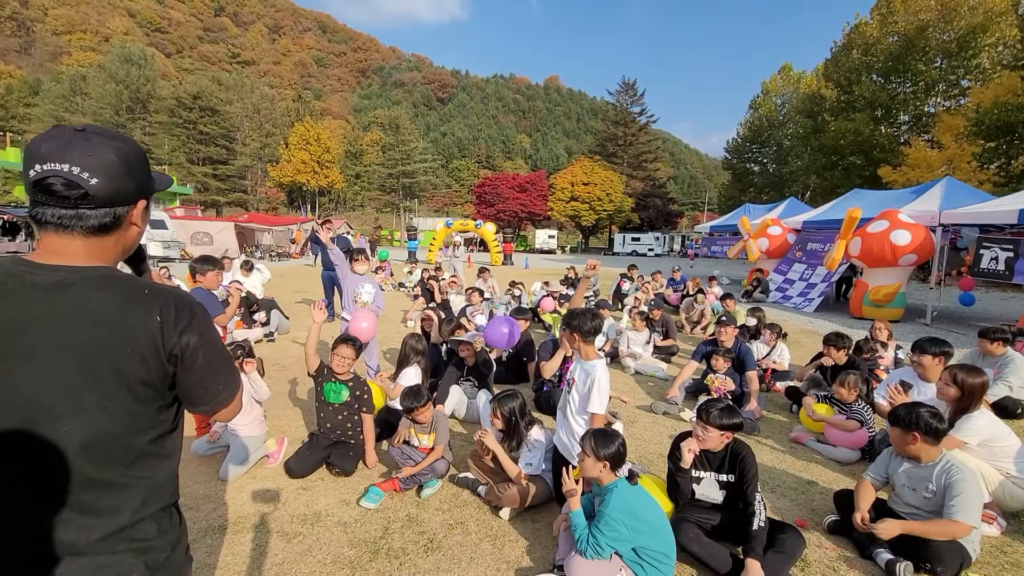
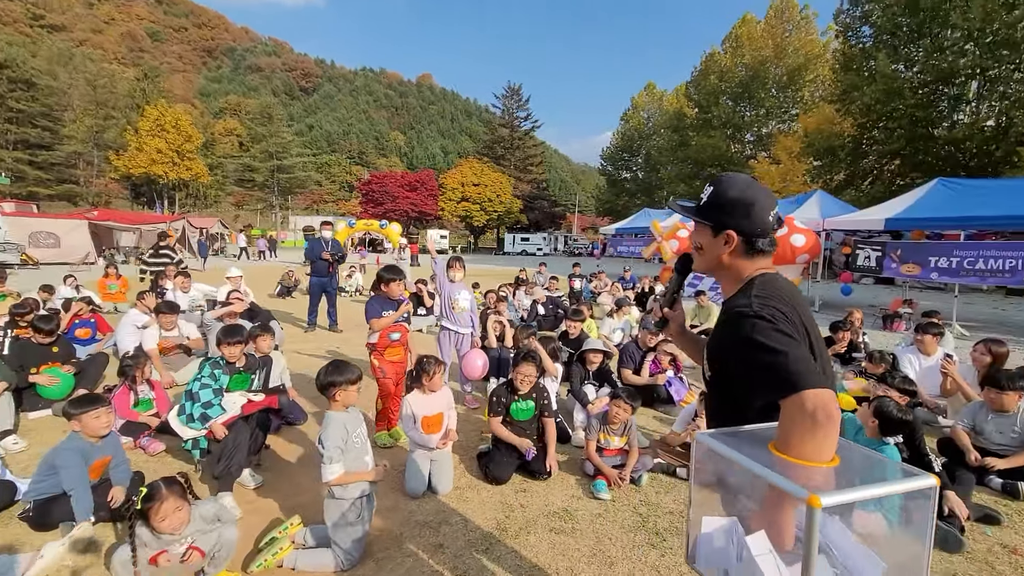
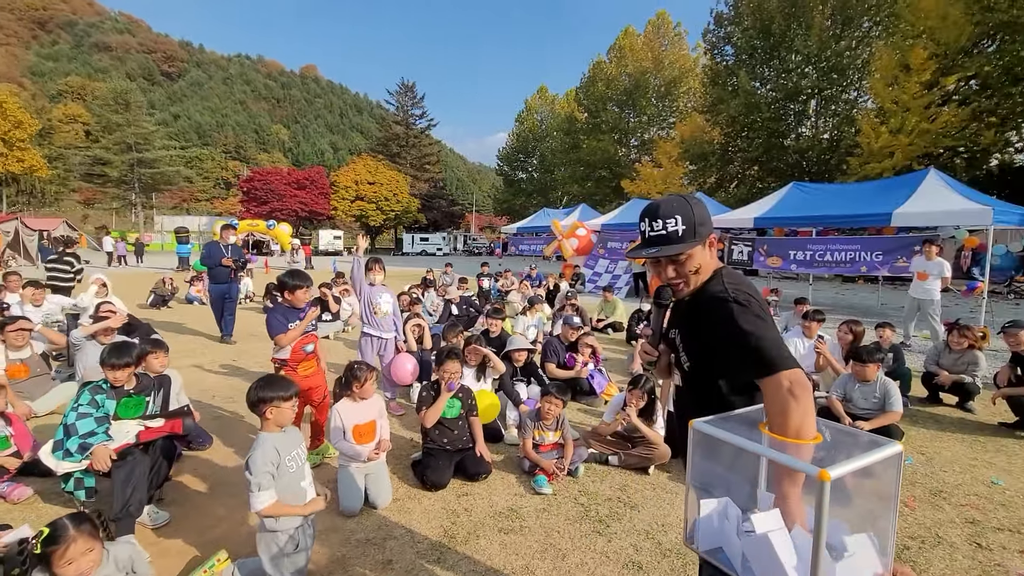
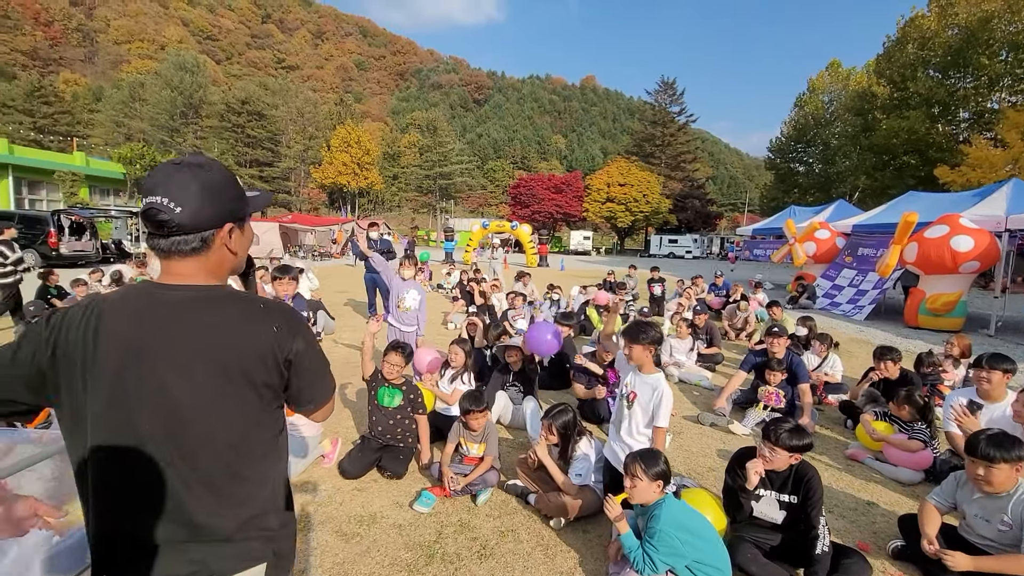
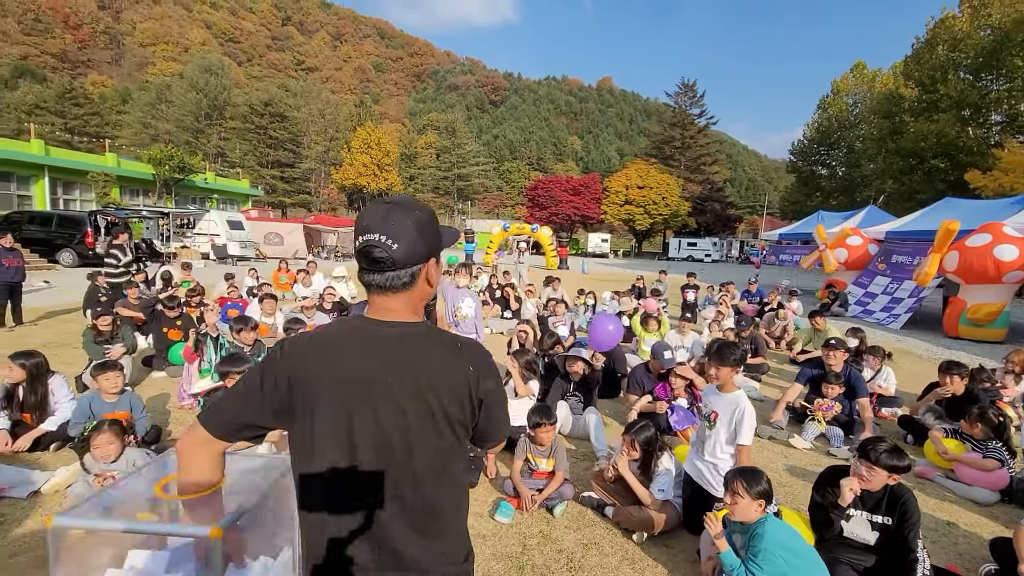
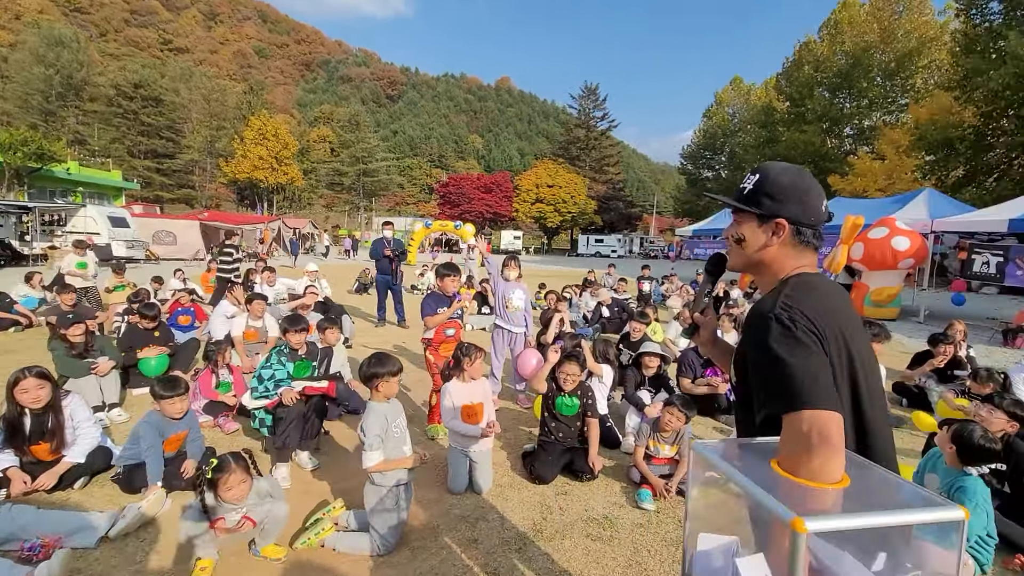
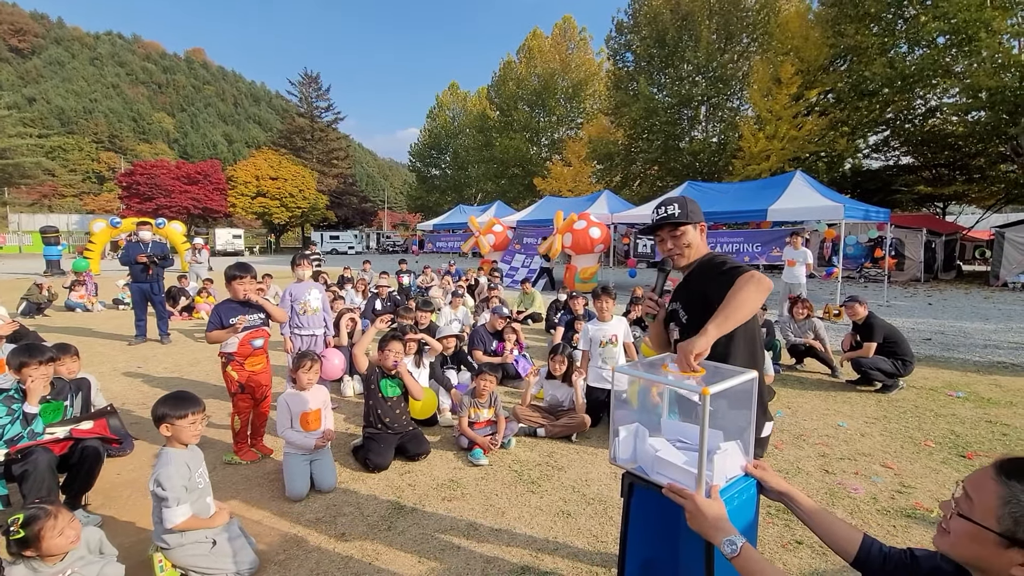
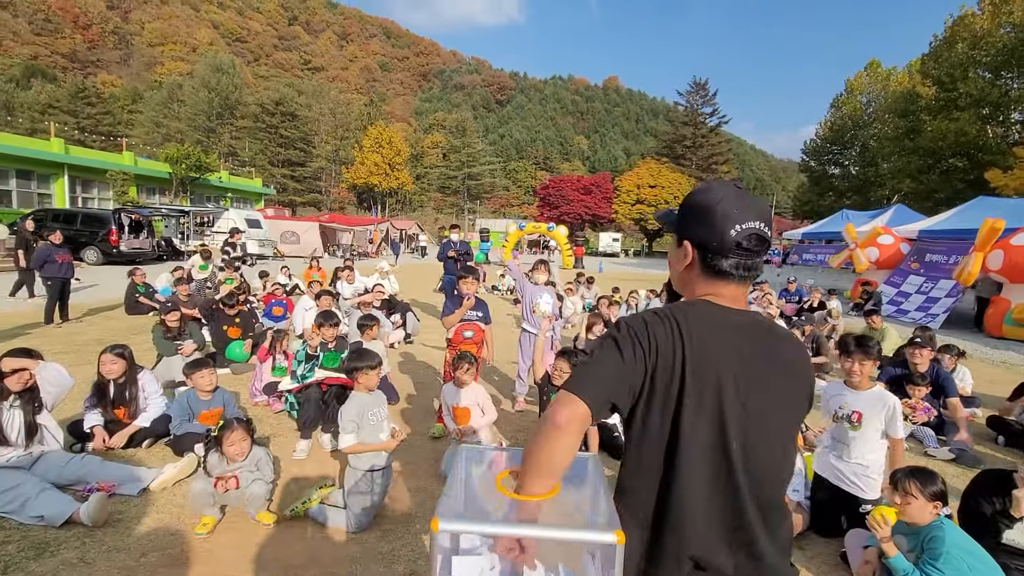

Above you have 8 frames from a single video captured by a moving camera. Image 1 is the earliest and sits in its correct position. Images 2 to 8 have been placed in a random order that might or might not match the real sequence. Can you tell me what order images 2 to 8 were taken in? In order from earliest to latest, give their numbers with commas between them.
4, 5, 8, 6, 2, 3, 7
